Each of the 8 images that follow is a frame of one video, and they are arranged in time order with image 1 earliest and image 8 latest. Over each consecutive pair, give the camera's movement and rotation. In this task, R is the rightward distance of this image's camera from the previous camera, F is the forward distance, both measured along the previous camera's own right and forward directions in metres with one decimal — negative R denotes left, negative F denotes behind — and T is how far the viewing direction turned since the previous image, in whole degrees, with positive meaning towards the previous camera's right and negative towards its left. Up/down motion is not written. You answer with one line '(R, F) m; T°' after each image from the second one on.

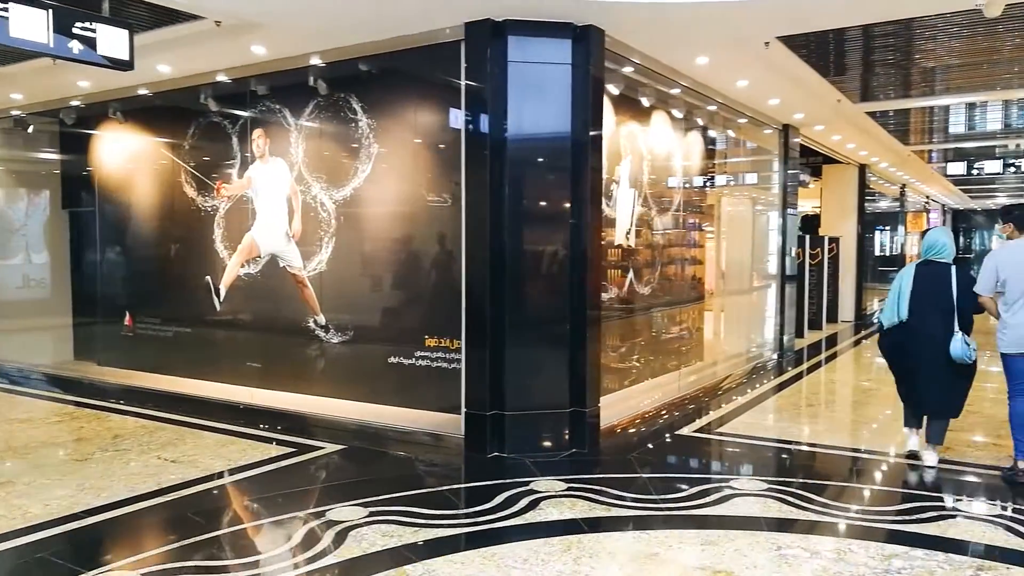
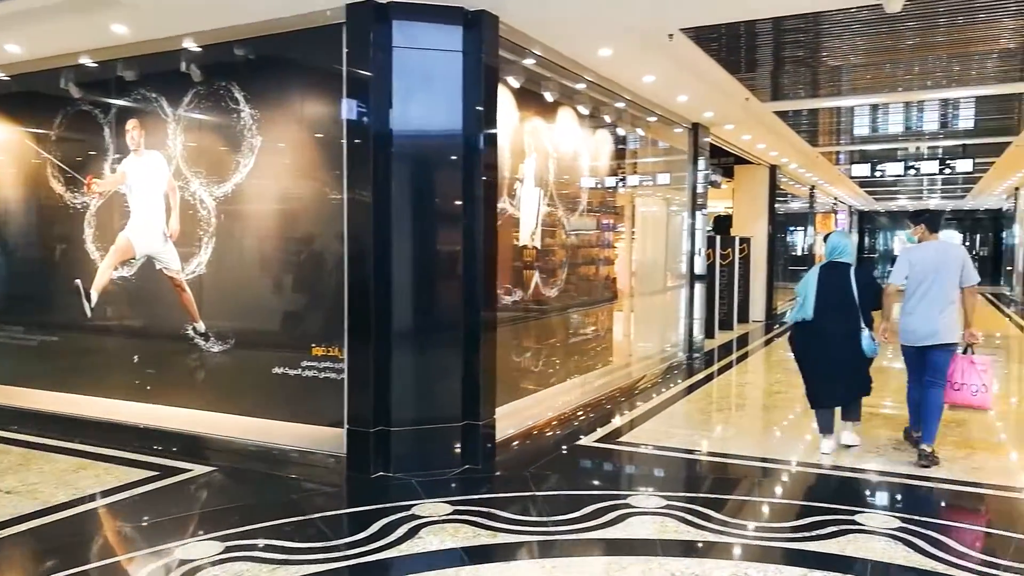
(+0.2, +0.3) m; +5°
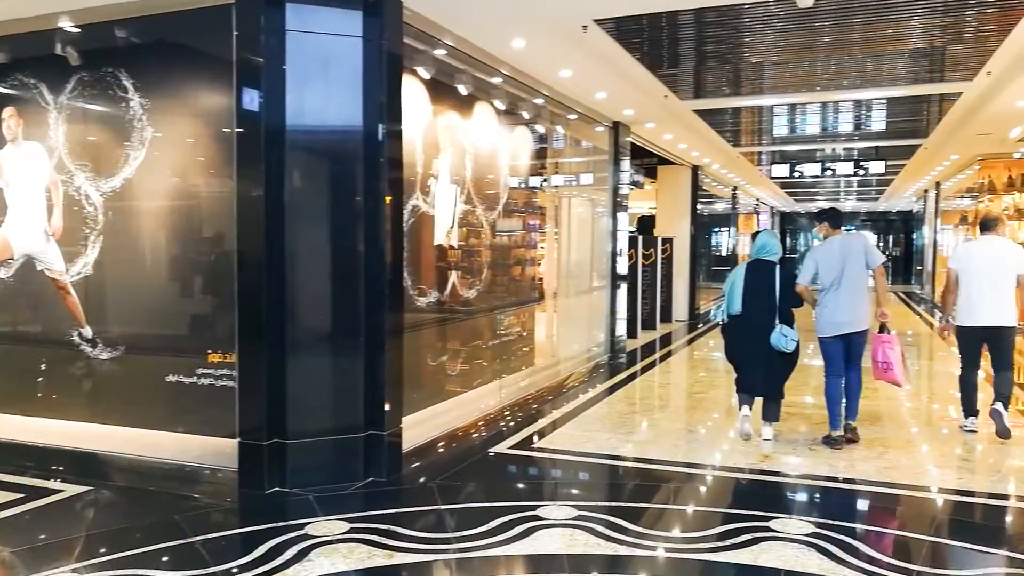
(+0.1, +0.2) m; +5°
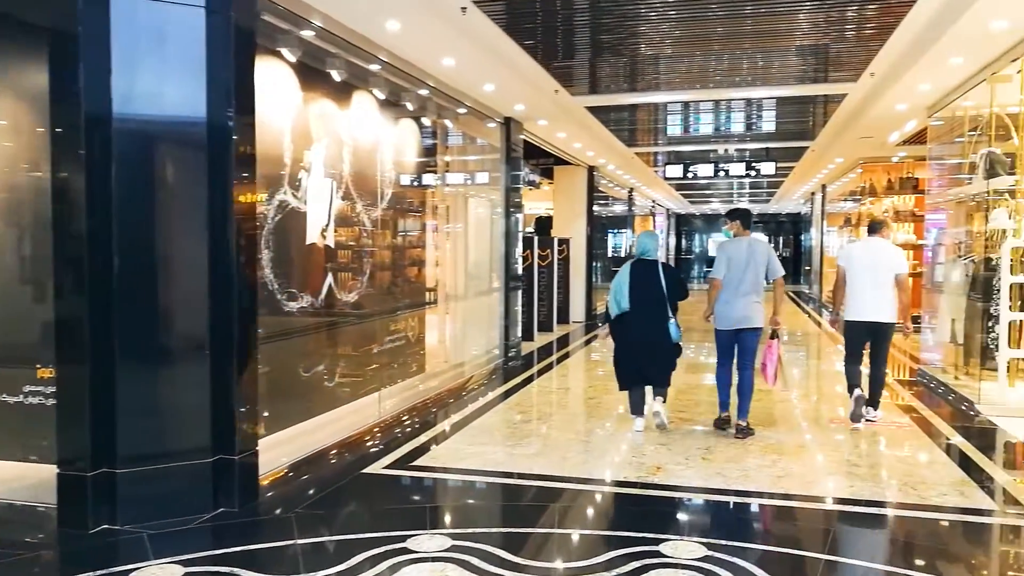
(+0.2, +0.3) m; +7°
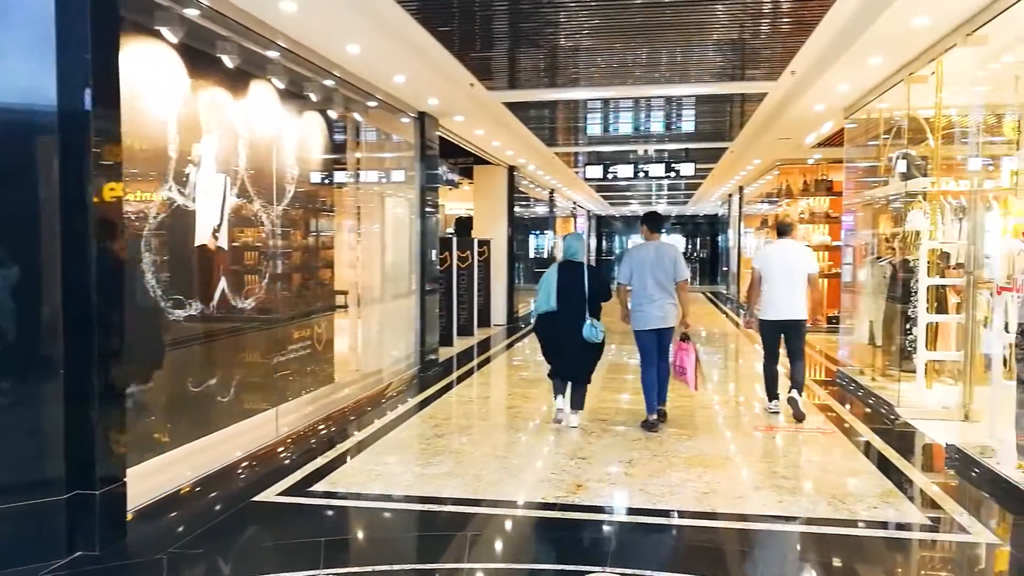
(+0.1, +0.3) m; +5°
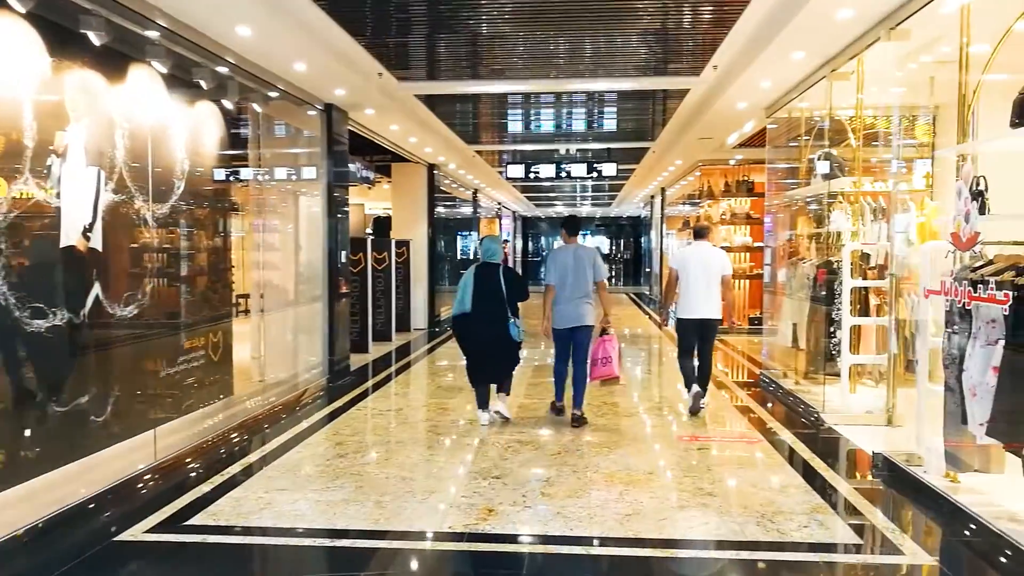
(+0.1, +0.3) m; +5°
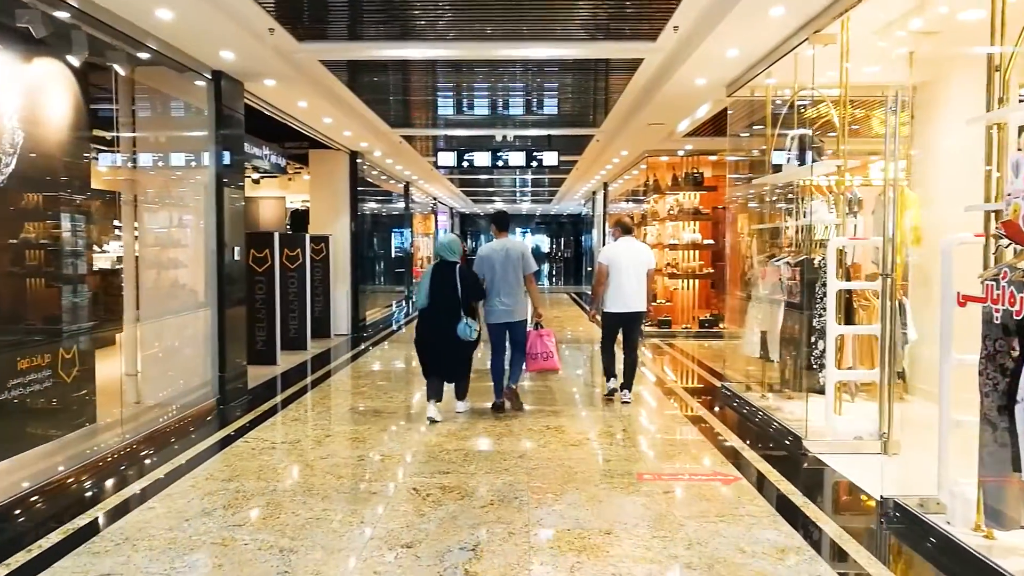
(+0.1, +1.0) m; +4°
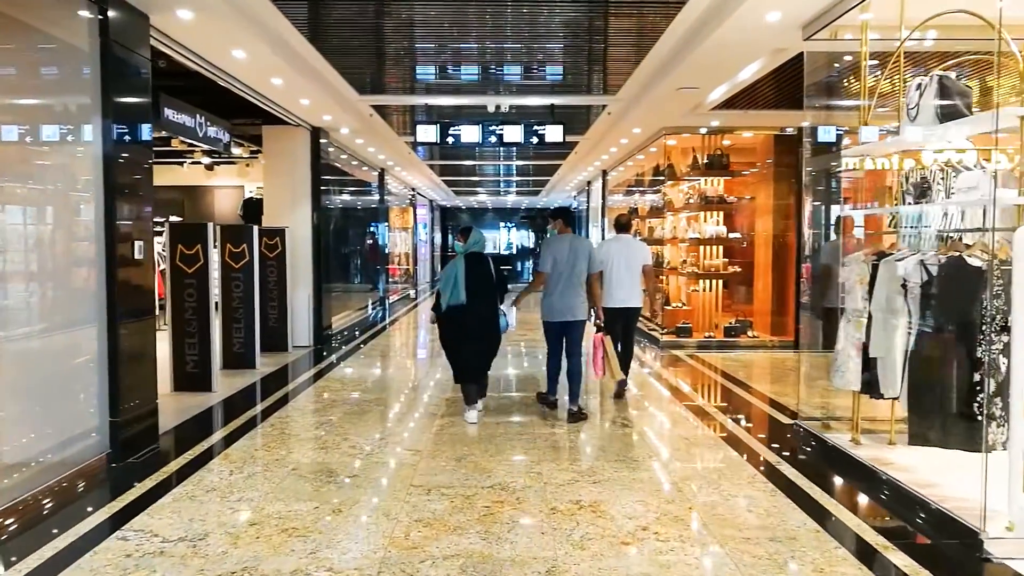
(-0.2, +1.6) m; +1°
